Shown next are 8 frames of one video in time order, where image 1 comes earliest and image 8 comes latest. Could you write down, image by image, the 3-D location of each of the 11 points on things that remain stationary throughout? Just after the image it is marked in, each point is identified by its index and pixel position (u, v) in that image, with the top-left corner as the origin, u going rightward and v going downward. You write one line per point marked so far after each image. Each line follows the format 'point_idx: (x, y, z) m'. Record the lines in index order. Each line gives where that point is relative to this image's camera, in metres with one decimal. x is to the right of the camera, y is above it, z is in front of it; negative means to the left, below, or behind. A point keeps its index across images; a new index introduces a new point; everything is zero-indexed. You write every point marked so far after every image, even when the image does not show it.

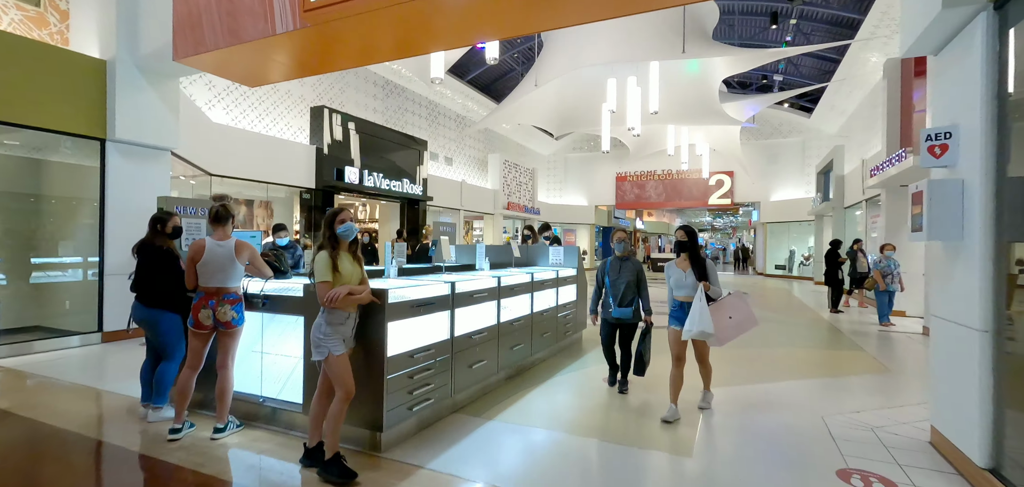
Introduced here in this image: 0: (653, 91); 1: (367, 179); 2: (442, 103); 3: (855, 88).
0: (+3.6, +3.9, +11.5) m
1: (-3.5, +1.5, +10.3) m
2: (-2.2, +4.4, +14.1) m
3: (+10.3, +4.6, +13.4) m
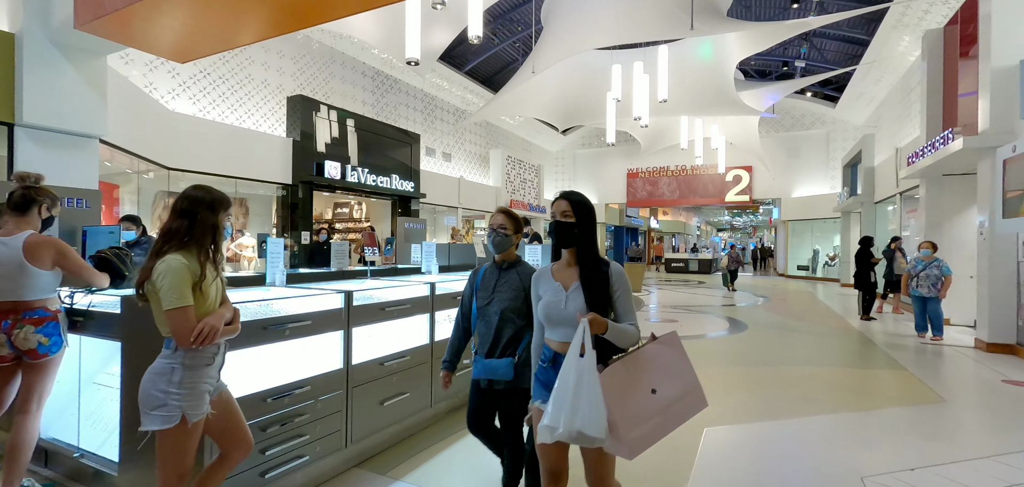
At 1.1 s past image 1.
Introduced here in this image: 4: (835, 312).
0: (+3.5, +3.9, +10.6) m
1: (-3.6, +1.5, +9.7) m
2: (-2.2, +4.4, +13.4) m
3: (+10.2, +4.7, +12.3) m
4: (+6.6, -1.4, +9.2) m
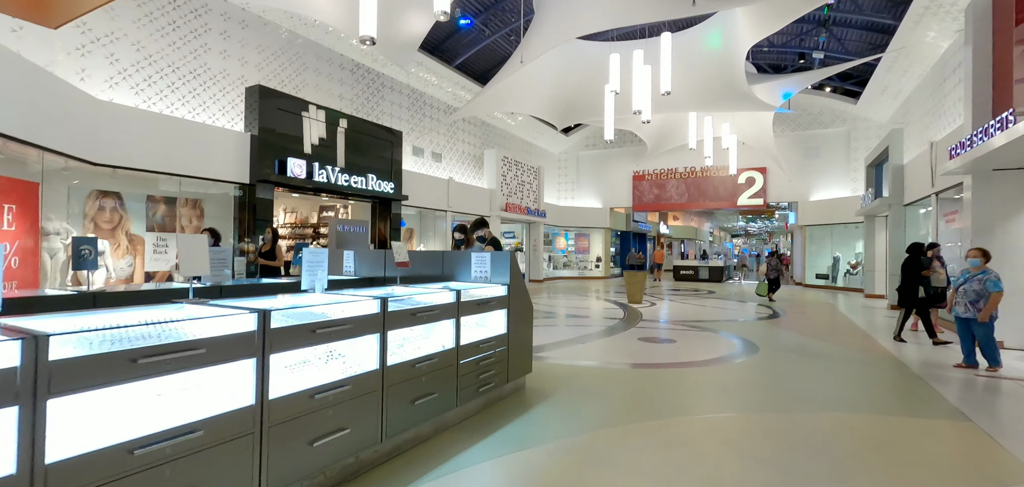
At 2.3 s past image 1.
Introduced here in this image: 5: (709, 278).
0: (+3.3, +3.8, +9.6) m
1: (-3.9, +1.4, +8.9) m
2: (-2.4, +4.3, +12.6) m
3: (+10.0, +4.5, +11.2) m
4: (+6.2, -1.5, +8.1) m
5: (+8.3, -1.5, +18.9) m
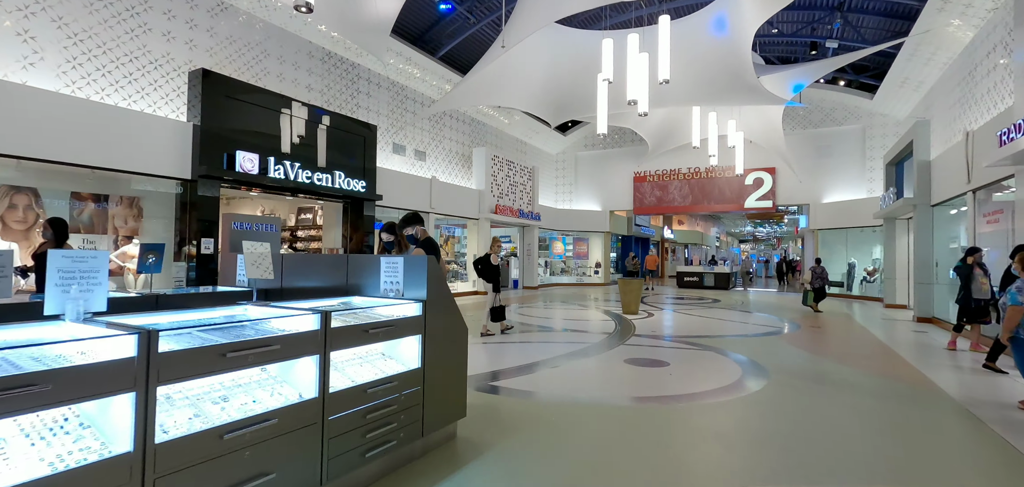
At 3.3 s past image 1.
0: (+2.9, +3.7, +8.7) m
1: (-4.3, +1.3, +8.1) m
2: (-2.7, +4.2, +11.8) m
3: (+9.7, +4.4, +10.2) m
4: (+5.9, -1.6, +7.1) m
5: (+8.0, -1.7, +17.9) m
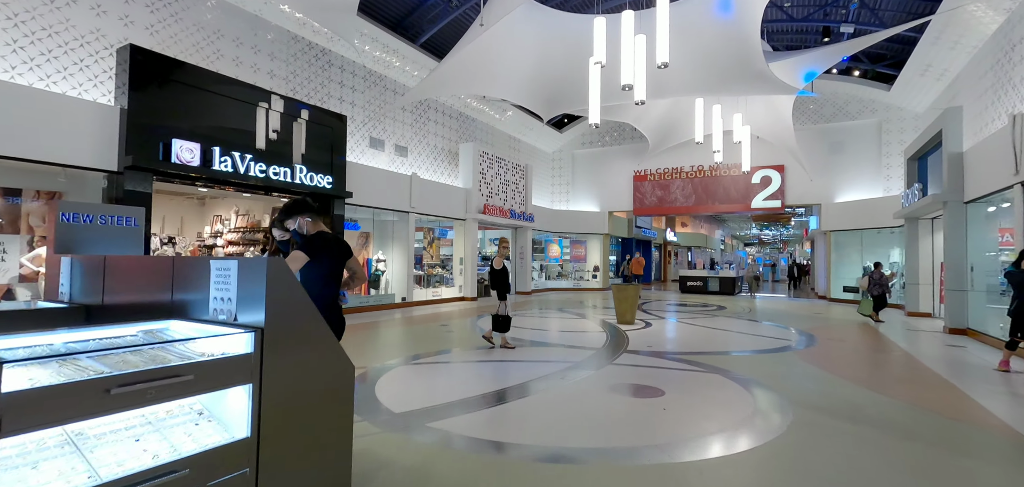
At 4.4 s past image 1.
0: (+2.6, +3.7, +7.8) m
1: (-4.6, +1.3, +7.2) m
2: (-3.0, +4.1, +10.9) m
3: (+9.4, +4.3, +9.2) m
4: (+5.5, -1.6, +6.1) m
5: (+7.8, -1.8, +16.9) m
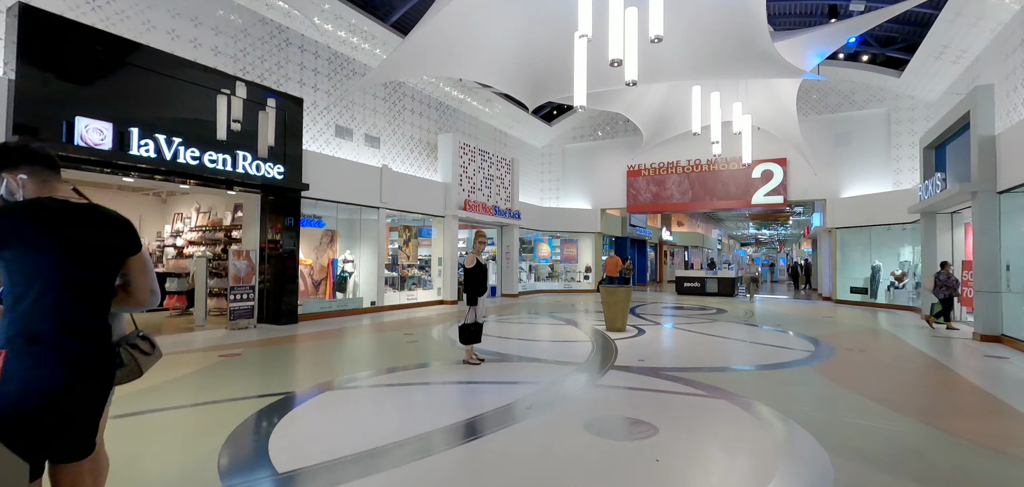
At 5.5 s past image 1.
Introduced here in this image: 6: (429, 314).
0: (+2.2, +3.7, +6.9) m
1: (-5.0, +1.3, +6.2) m
2: (-3.4, +4.1, +9.9) m
3: (+8.9, +4.4, +8.3) m
4: (+5.1, -1.5, +5.2) m
5: (+7.3, -1.7, +16.0) m
6: (-2.0, -1.7, +10.6) m
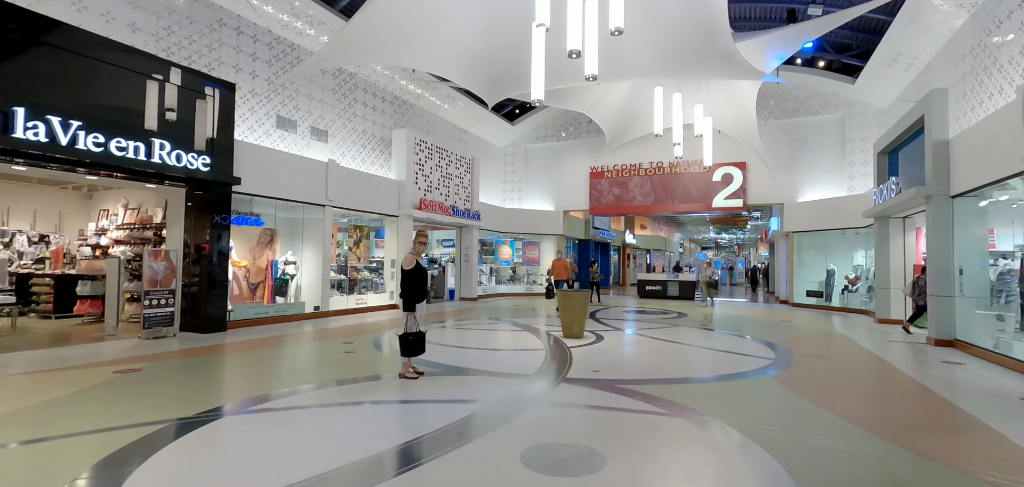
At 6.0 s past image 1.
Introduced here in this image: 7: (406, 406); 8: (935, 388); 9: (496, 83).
0: (+1.5, +3.7, +6.5) m
1: (-5.6, +1.3, +5.4) m
2: (-4.3, +4.1, +9.2) m
3: (+8.1, +4.3, +8.5) m
4: (+4.5, -1.6, +5.0) m
5: (+5.9, -1.8, +16.0) m
6: (-2.9, -1.7, +10.0) m
7: (-0.9, -1.5, +4.0) m
8: (+4.3, -1.5, +4.4) m
9: (-0.3, +3.5, +9.8) m
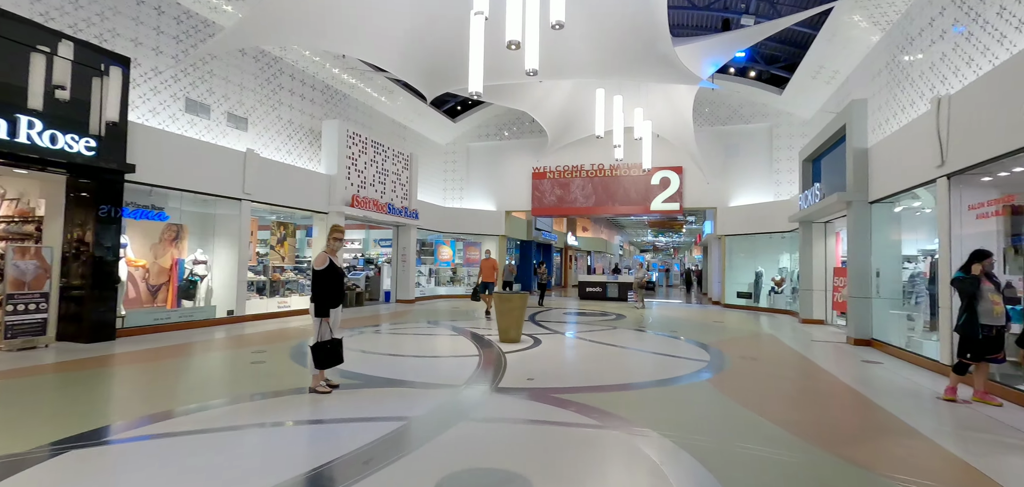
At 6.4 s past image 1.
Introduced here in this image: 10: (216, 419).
0: (+0.6, +3.7, +6.3) m
1: (-6.4, +1.4, +4.3) m
2: (-5.5, +4.2, +8.3) m
3: (+7.0, +4.2, +9.1) m
4: (+3.8, -1.6, +5.2) m
5: (+3.8, -1.9, +16.2) m
6: (-4.2, -1.7, +9.2) m
7: (-1.5, -1.5, +3.5) m
8: (+3.6, -1.5, +4.5) m
9: (-1.6, +3.5, +9.3) m
10: (-2.4, -1.5, +3.5) m
